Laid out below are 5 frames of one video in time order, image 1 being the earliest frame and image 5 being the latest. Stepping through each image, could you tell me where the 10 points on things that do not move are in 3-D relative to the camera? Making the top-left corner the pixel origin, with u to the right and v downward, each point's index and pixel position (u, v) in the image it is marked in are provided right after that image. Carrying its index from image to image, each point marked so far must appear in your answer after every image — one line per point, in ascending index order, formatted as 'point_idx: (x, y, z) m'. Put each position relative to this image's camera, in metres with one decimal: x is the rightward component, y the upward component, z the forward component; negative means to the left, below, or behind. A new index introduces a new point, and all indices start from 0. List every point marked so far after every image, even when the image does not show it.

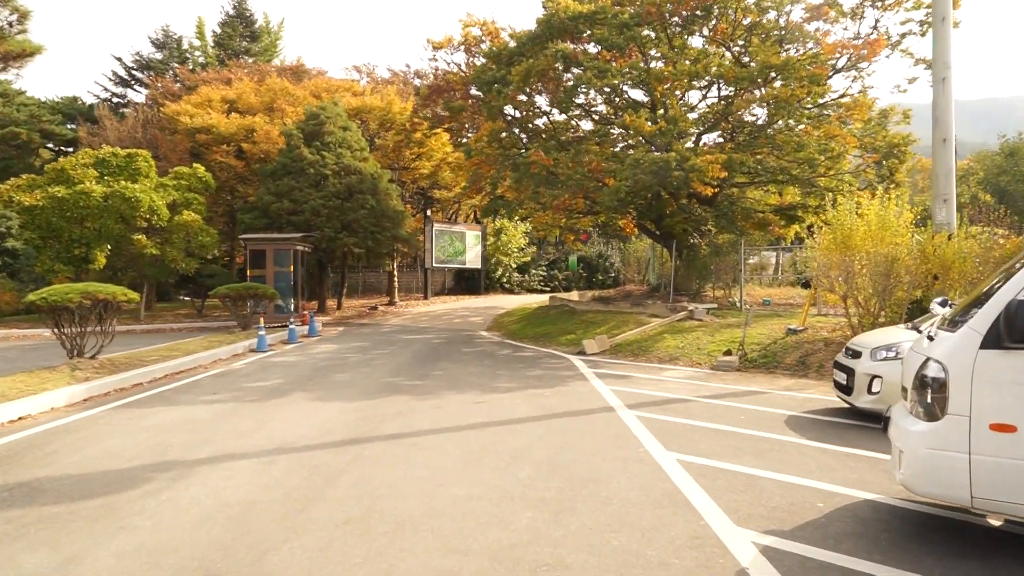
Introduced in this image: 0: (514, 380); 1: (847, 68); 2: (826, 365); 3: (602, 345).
0: (0.0, -1.5, +12.0) m
1: (+8.7, +5.7, +19.1) m
2: (+5.3, -1.3, +12.4) m
3: (+2.0, -1.2, +16.1) m
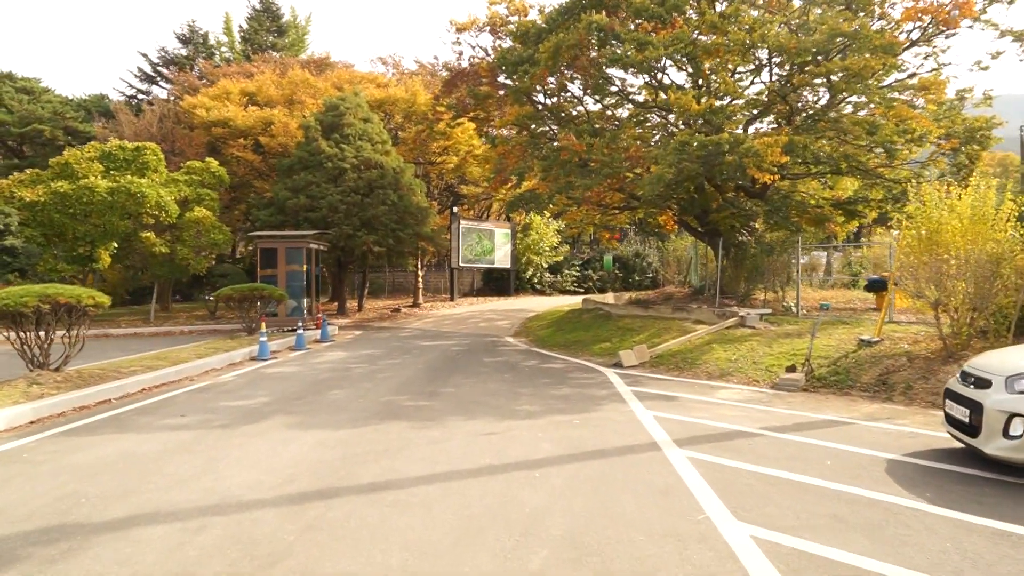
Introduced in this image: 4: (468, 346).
0: (+0.3, -1.6, +10.2) m
1: (+9.3, +5.6, +16.8) m
2: (+5.6, -1.4, +10.3) m
3: (+2.5, -1.3, +14.1) m
4: (-1.1, -1.4, +18.3) m
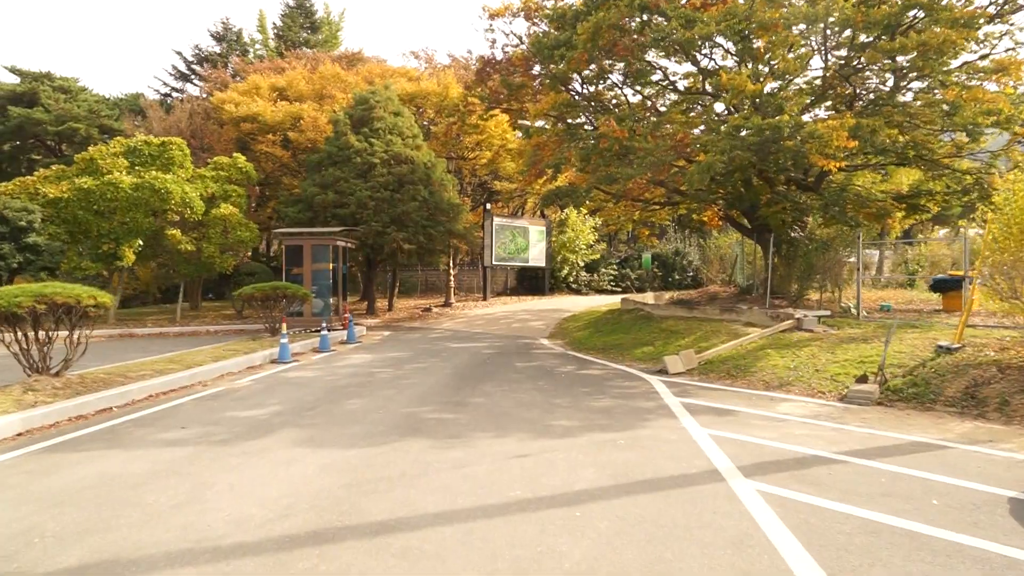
0: (+0.8, -1.6, +9.0) m
1: (+10.1, +5.6, +15.2) m
2: (+6.1, -1.4, +8.9) m
3: (+3.1, -1.3, +12.9) m
4: (-0.3, -1.4, +17.3) m
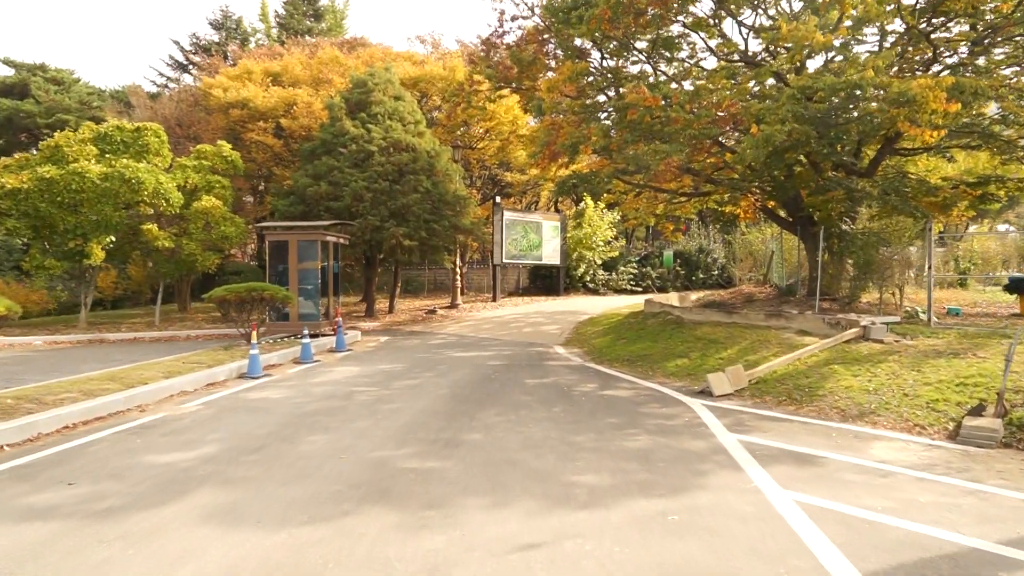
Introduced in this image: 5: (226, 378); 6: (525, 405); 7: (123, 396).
0: (+0.8, -1.6, +6.7) m
1: (+10.2, +5.6, +12.7) m
2: (+6.1, -1.4, +6.5) m
3: (+3.2, -1.3, +10.6) m
4: (-0.1, -1.4, +15.0) m
5: (-4.9, -1.5, +12.5) m
6: (+0.2, -1.5, +9.7) m
7: (-5.3, -1.4, +10.1) m
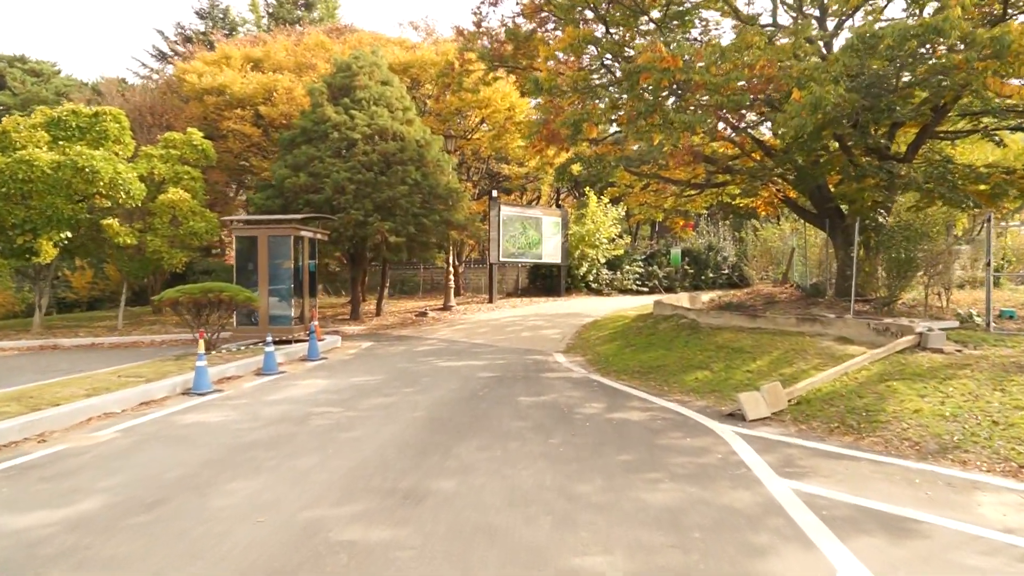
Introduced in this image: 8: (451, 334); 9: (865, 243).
0: (+0.7, -1.6, +4.8) m
1: (+10.1, +5.6, +10.8) m
2: (+6.0, -1.4, +4.6) m
3: (+3.1, -1.3, +8.7) m
4: (-0.2, -1.5, +13.1) m
5: (-5.0, -1.5, +10.6) m
6: (0.0, -1.5, +7.8) m
7: (-5.4, -1.5, +8.2) m
8: (-1.7, -1.2, +19.9) m
9: (+7.6, +1.0, +15.8) m
